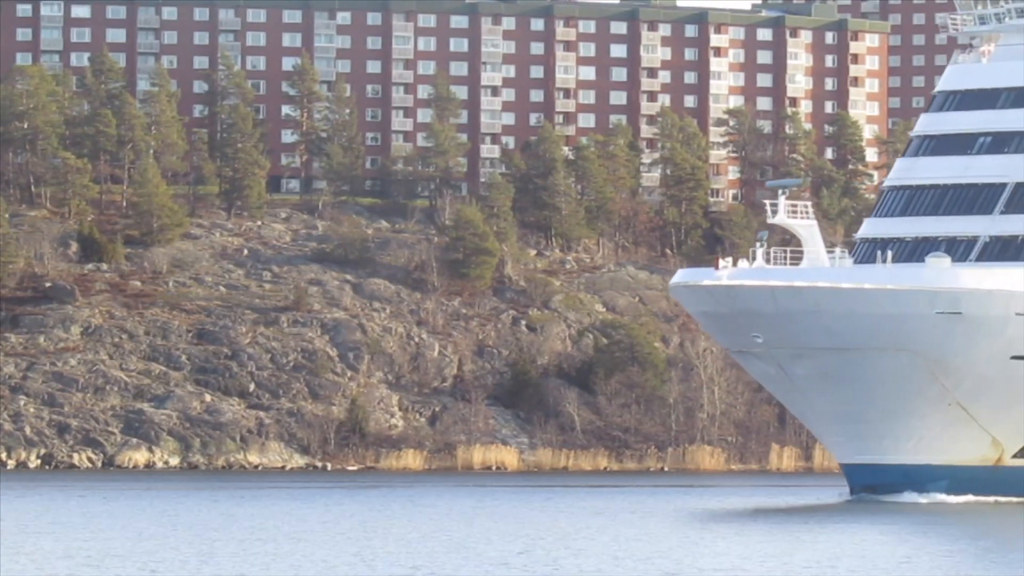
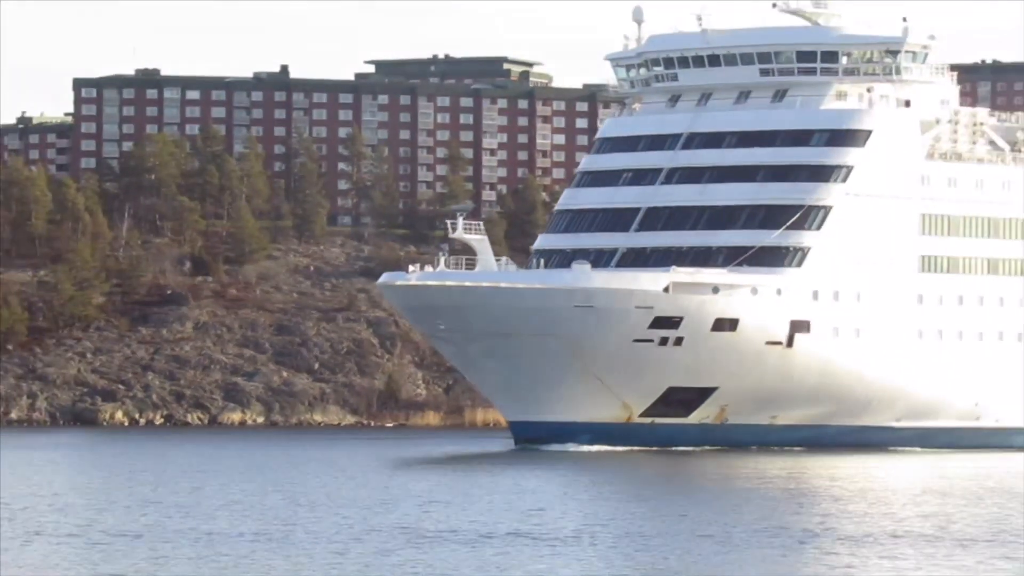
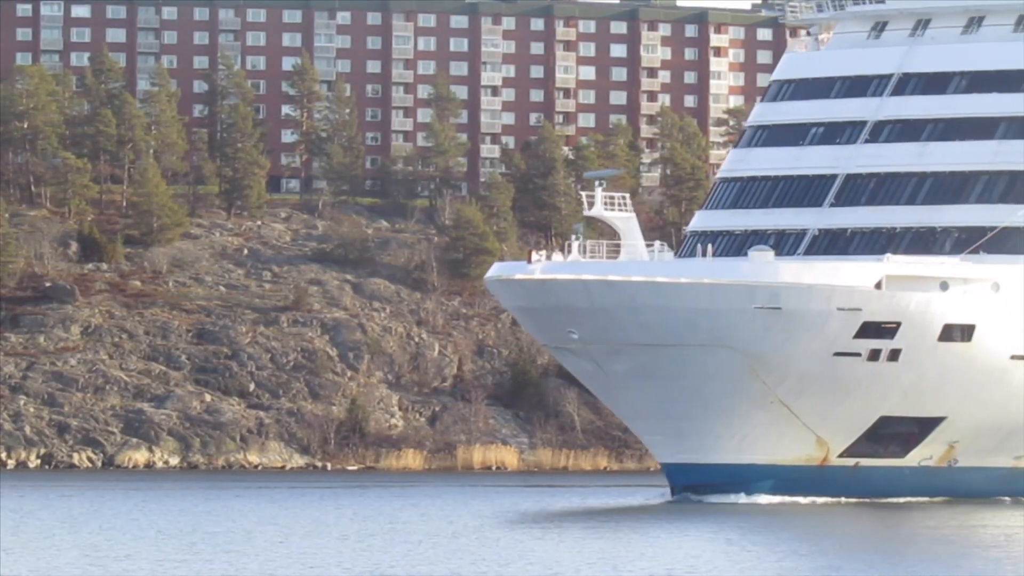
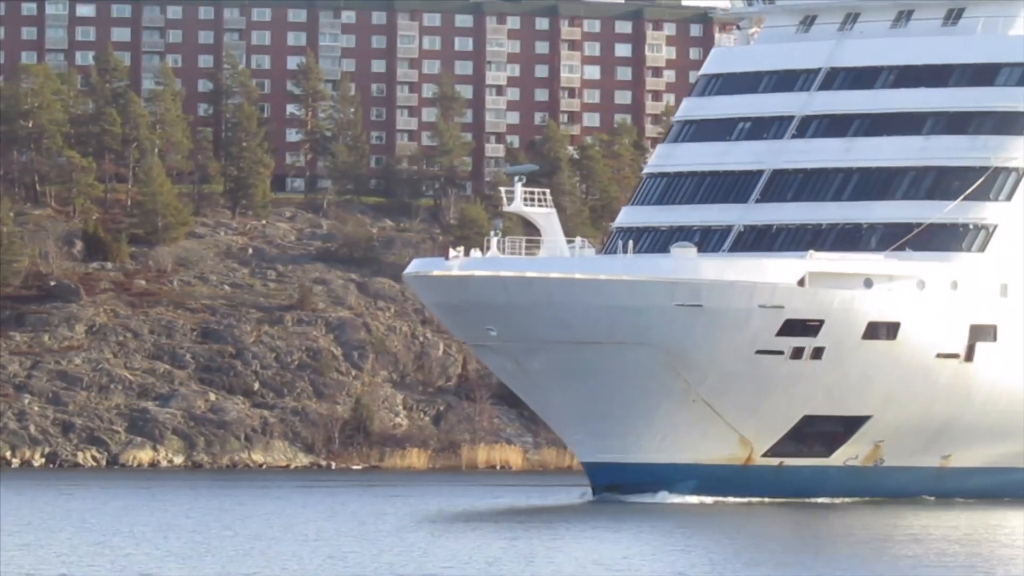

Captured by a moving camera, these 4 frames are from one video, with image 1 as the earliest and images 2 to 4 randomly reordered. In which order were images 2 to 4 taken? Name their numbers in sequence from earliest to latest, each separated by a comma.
3, 4, 2
